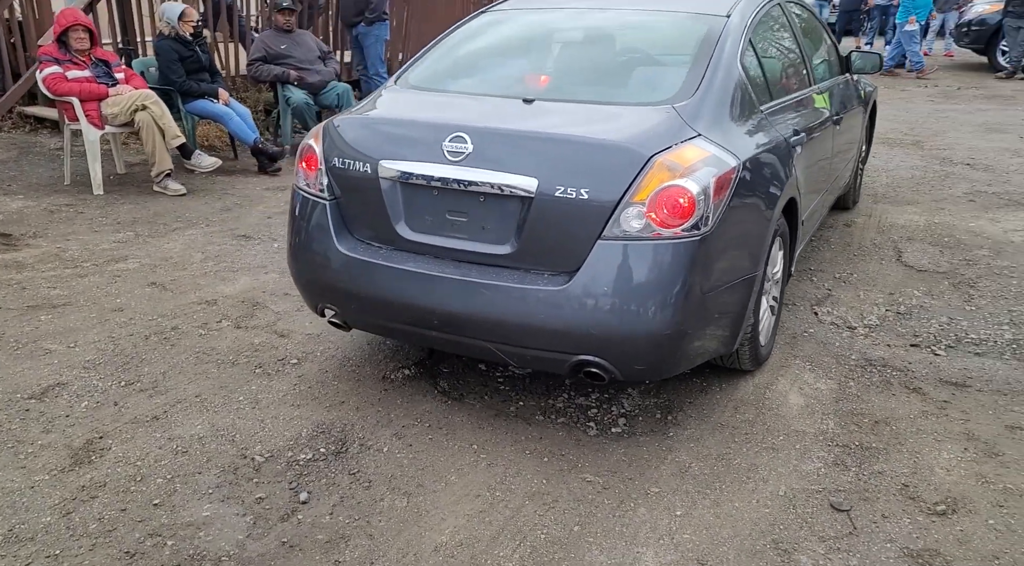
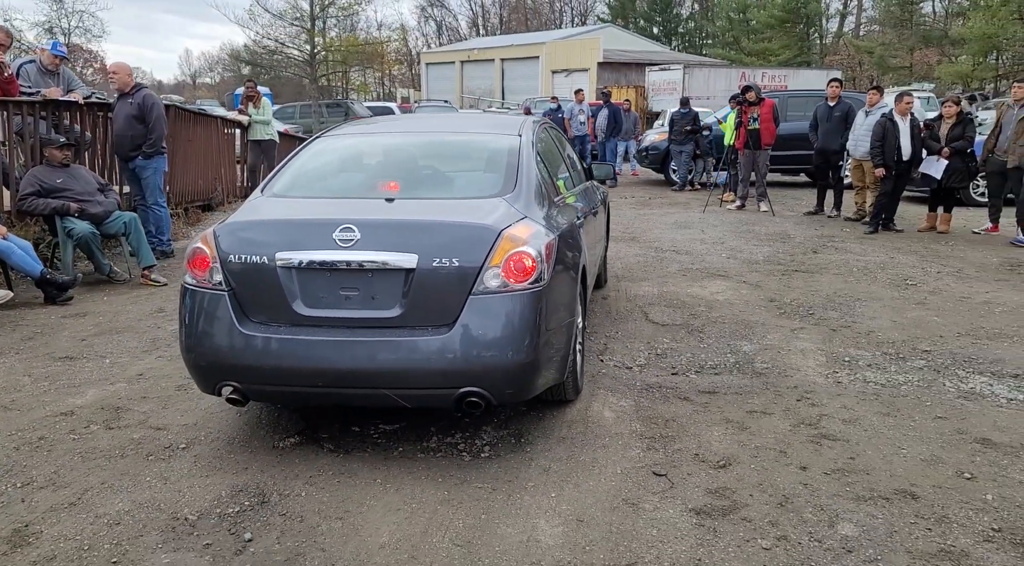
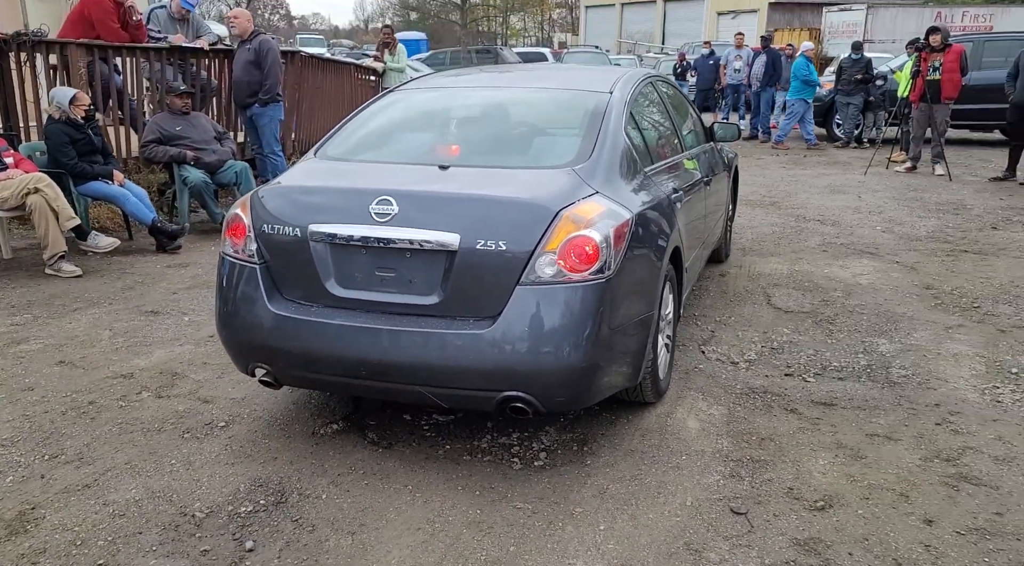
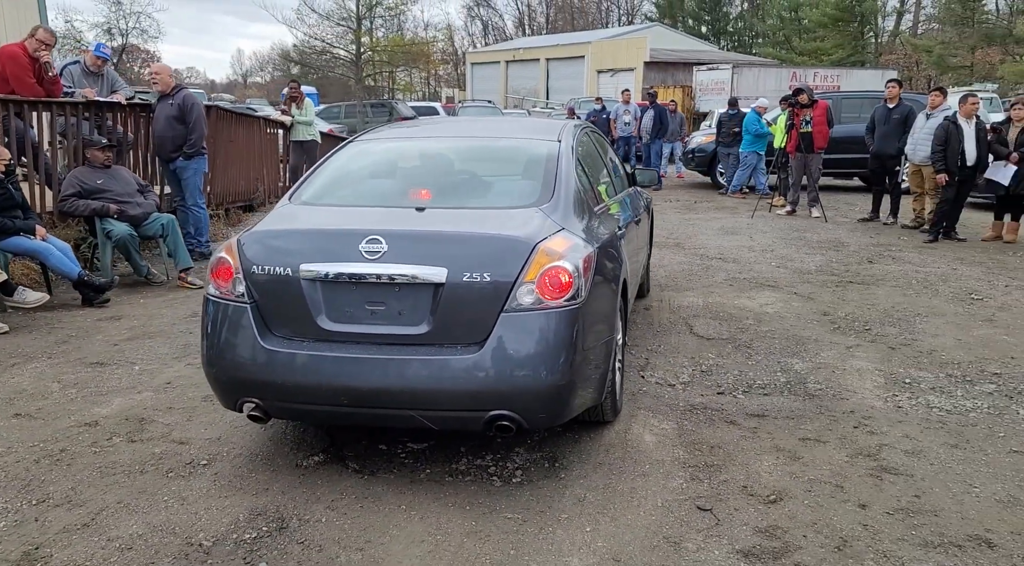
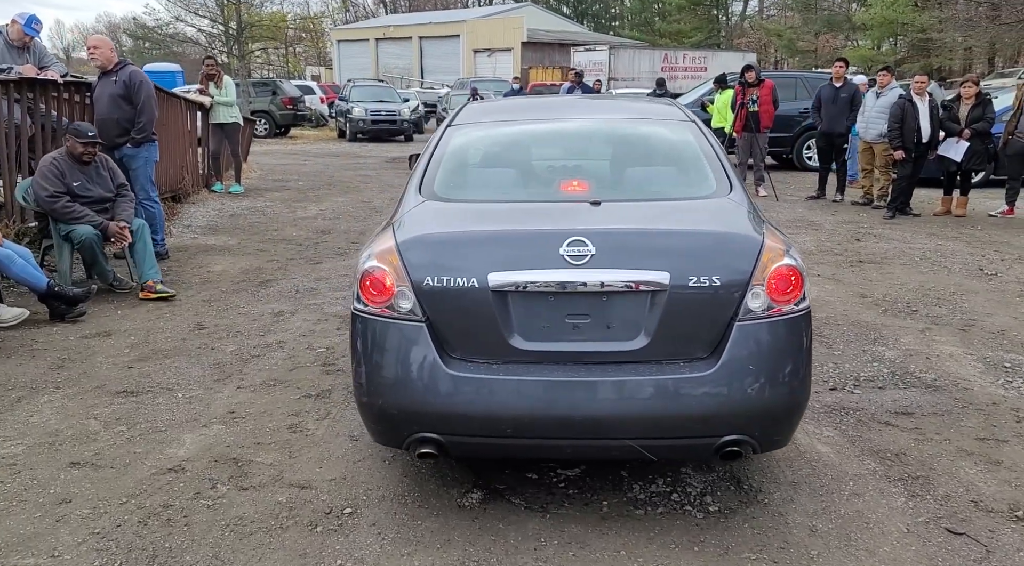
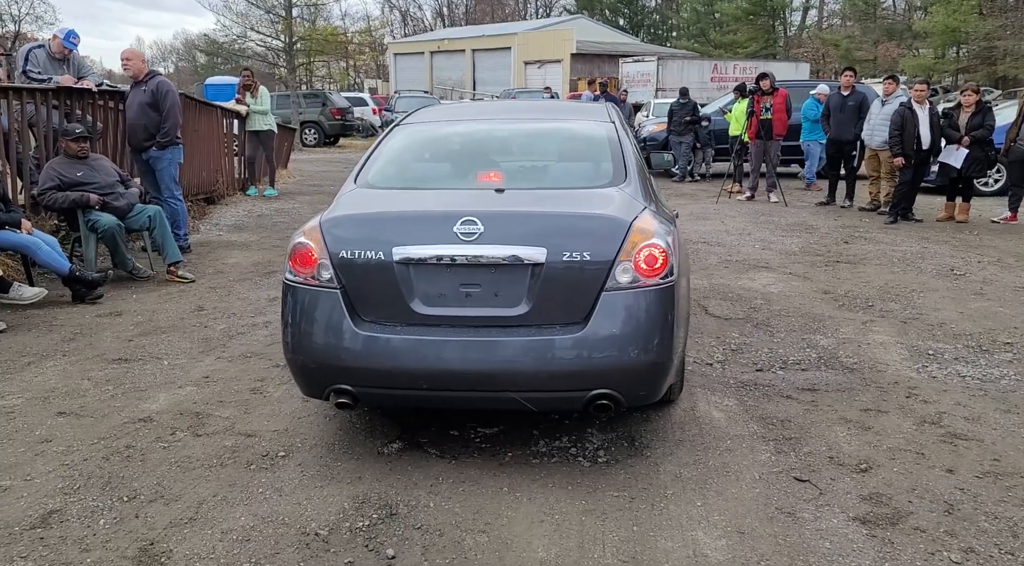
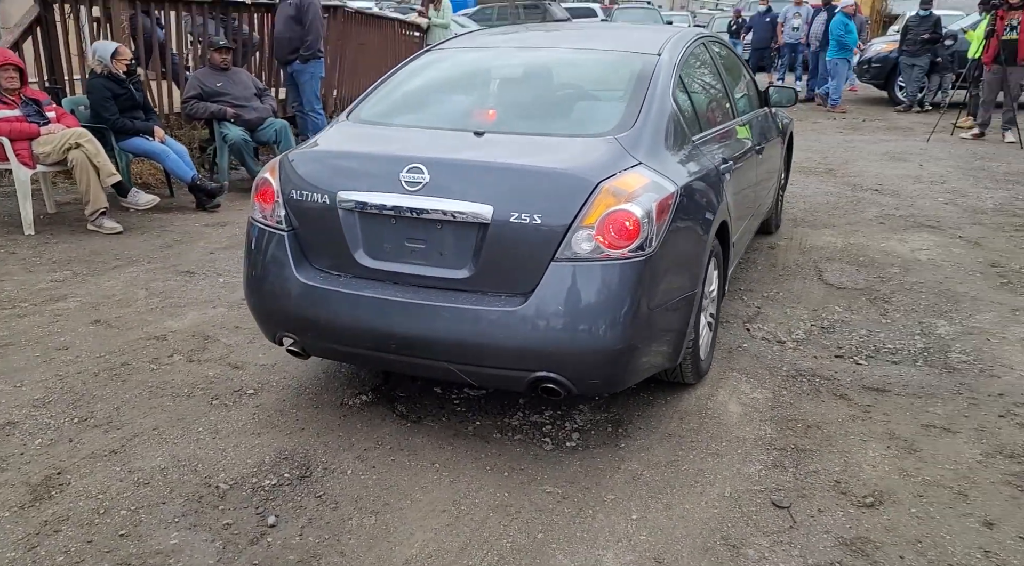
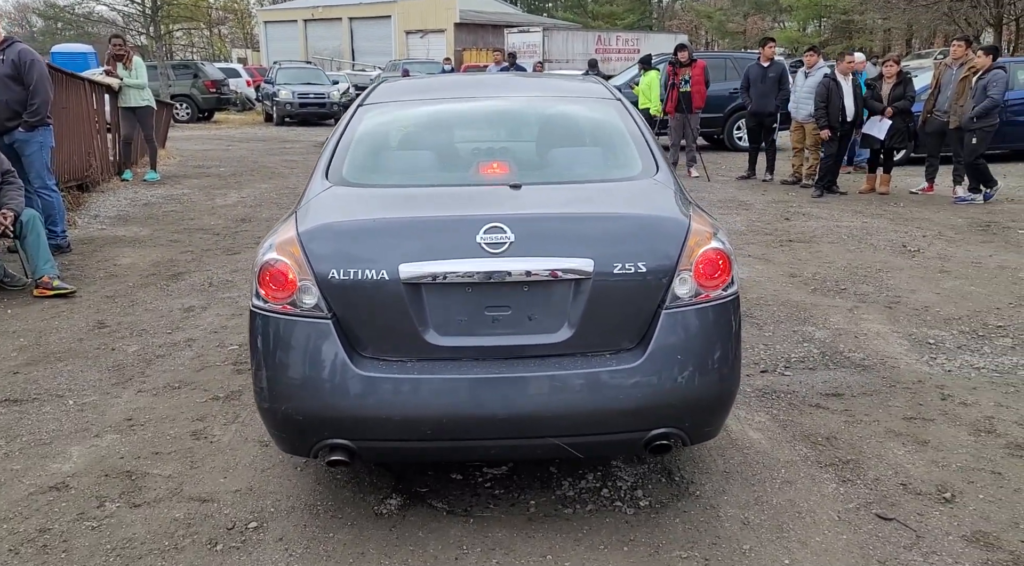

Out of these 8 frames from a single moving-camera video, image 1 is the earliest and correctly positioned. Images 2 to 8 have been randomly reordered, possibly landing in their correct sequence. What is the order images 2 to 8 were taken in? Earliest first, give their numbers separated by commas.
7, 3, 4, 2, 6, 5, 8
